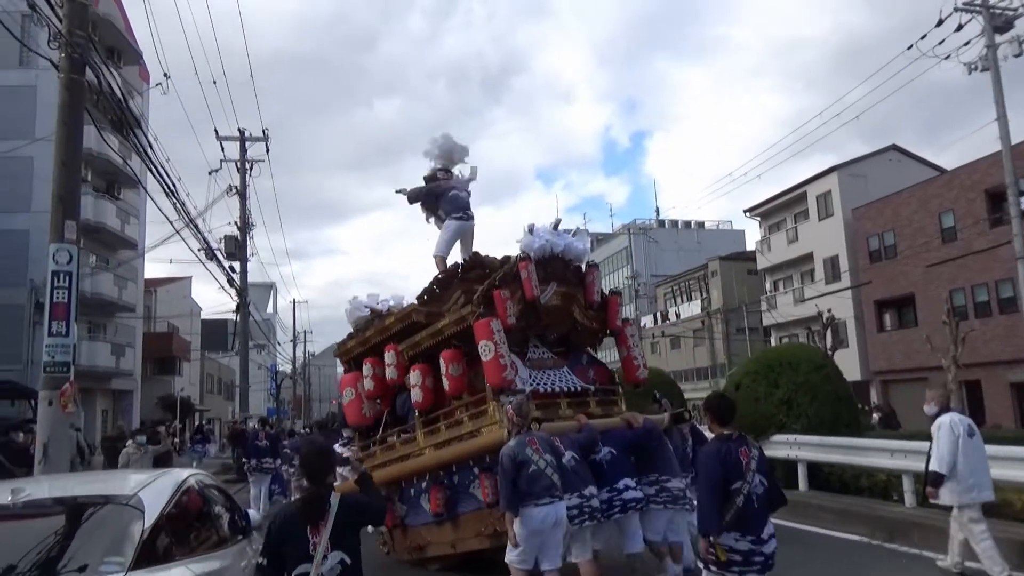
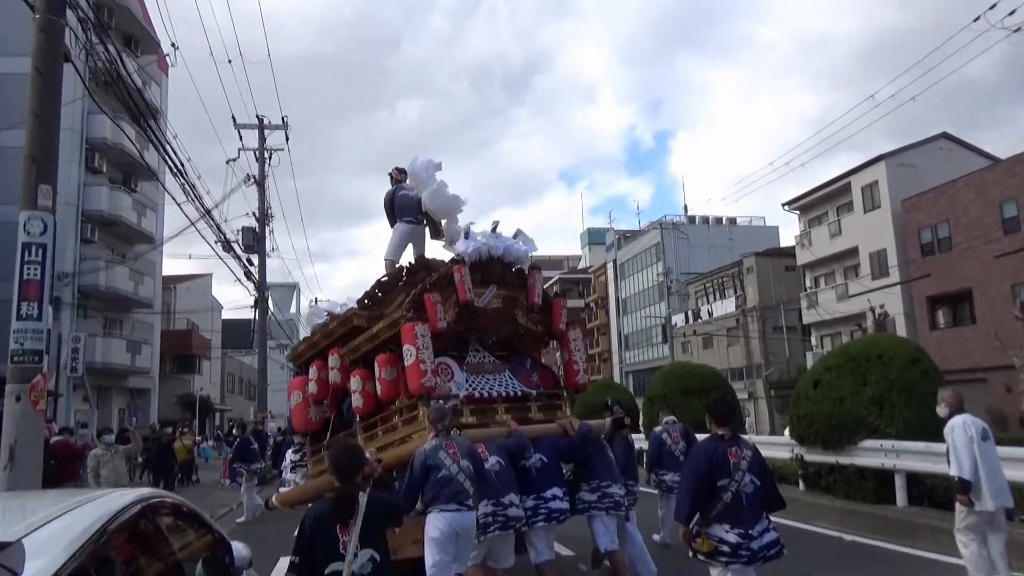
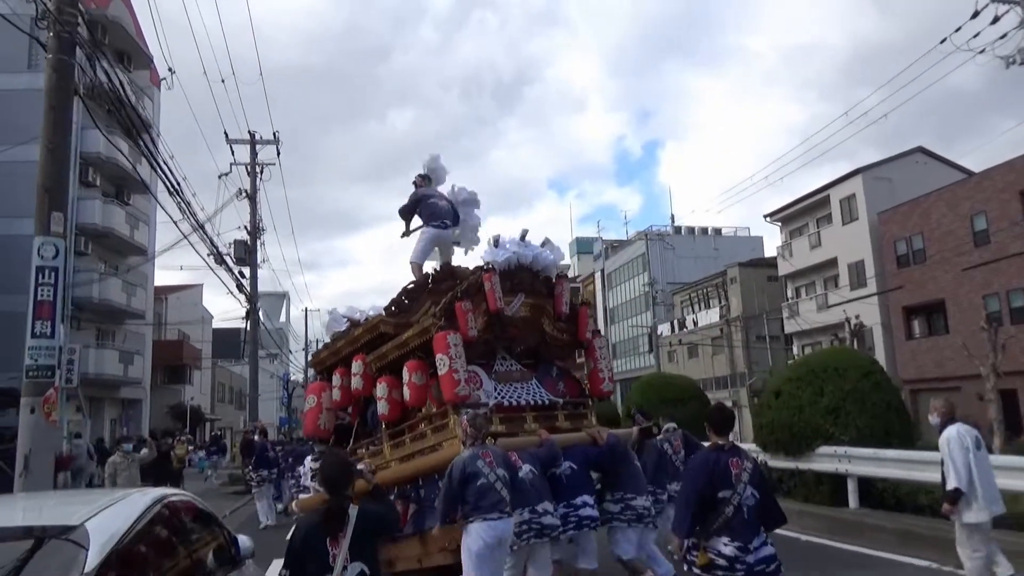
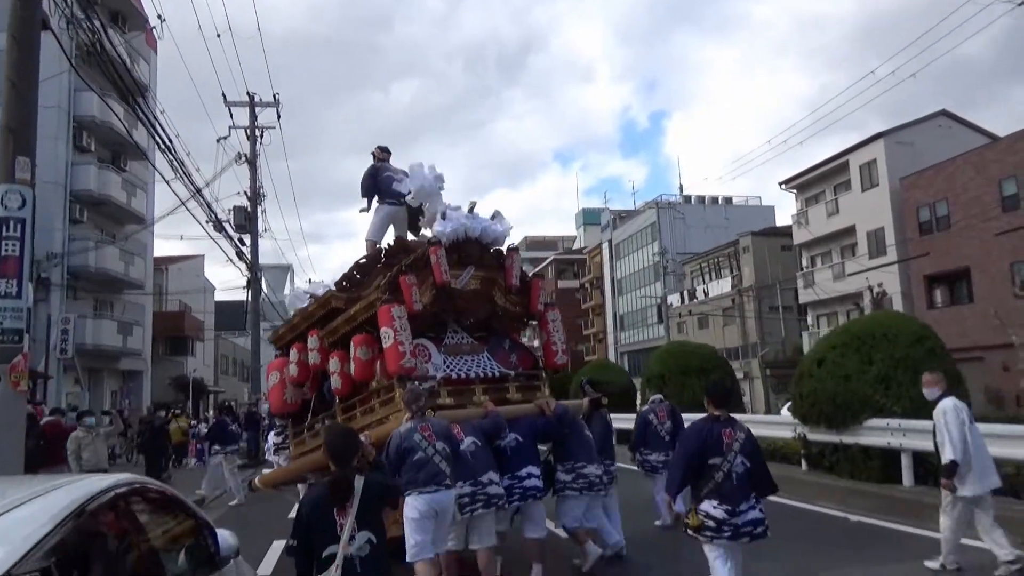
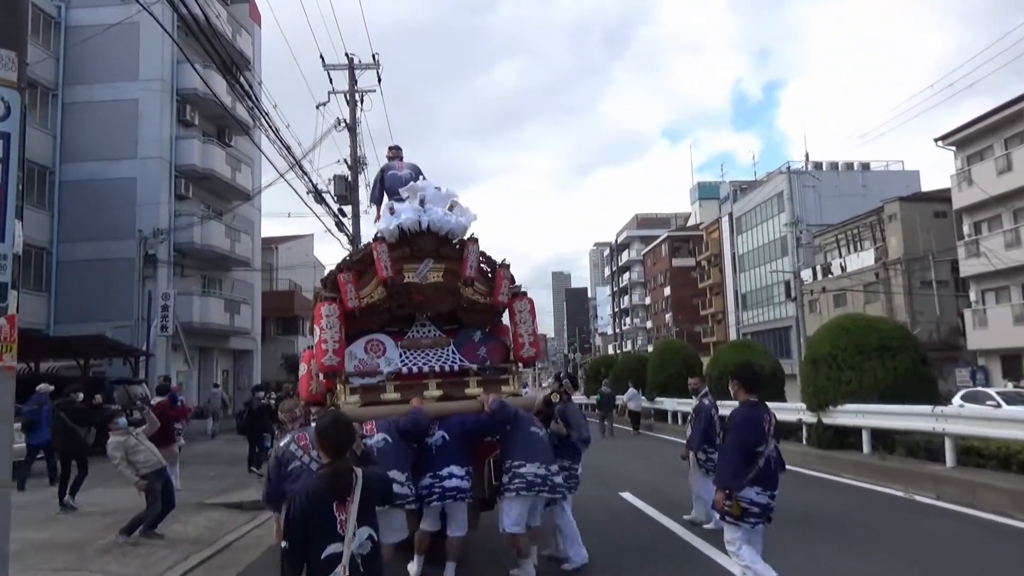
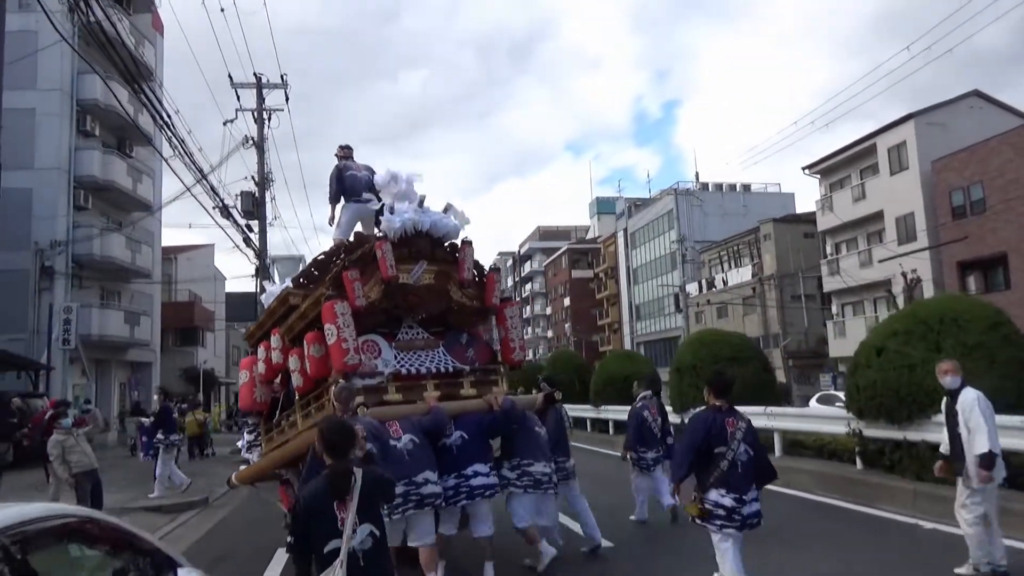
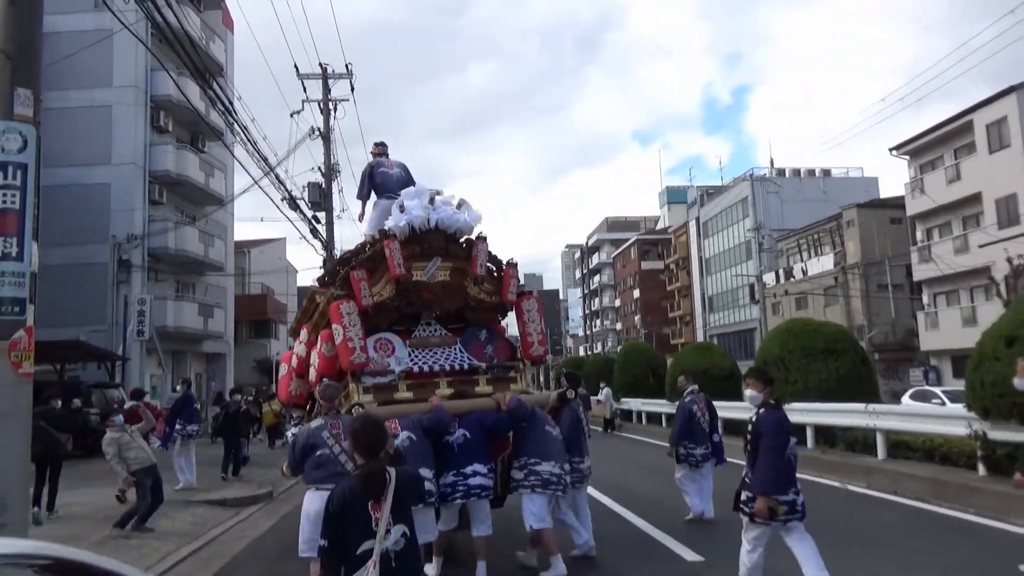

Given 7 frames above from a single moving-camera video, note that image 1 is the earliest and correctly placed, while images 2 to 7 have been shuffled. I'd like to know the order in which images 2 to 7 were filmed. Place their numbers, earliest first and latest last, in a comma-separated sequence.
3, 2, 4, 6, 7, 5
